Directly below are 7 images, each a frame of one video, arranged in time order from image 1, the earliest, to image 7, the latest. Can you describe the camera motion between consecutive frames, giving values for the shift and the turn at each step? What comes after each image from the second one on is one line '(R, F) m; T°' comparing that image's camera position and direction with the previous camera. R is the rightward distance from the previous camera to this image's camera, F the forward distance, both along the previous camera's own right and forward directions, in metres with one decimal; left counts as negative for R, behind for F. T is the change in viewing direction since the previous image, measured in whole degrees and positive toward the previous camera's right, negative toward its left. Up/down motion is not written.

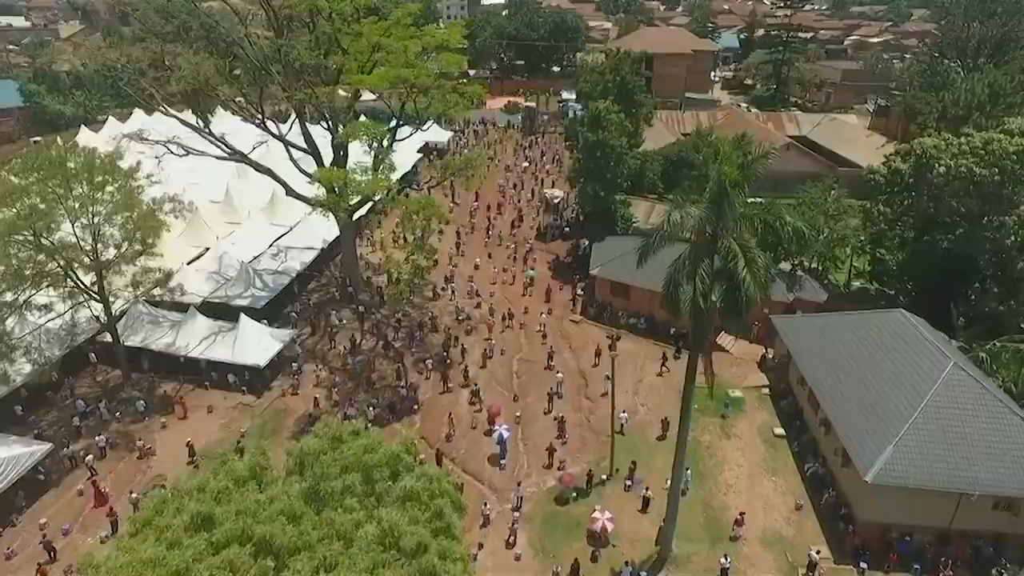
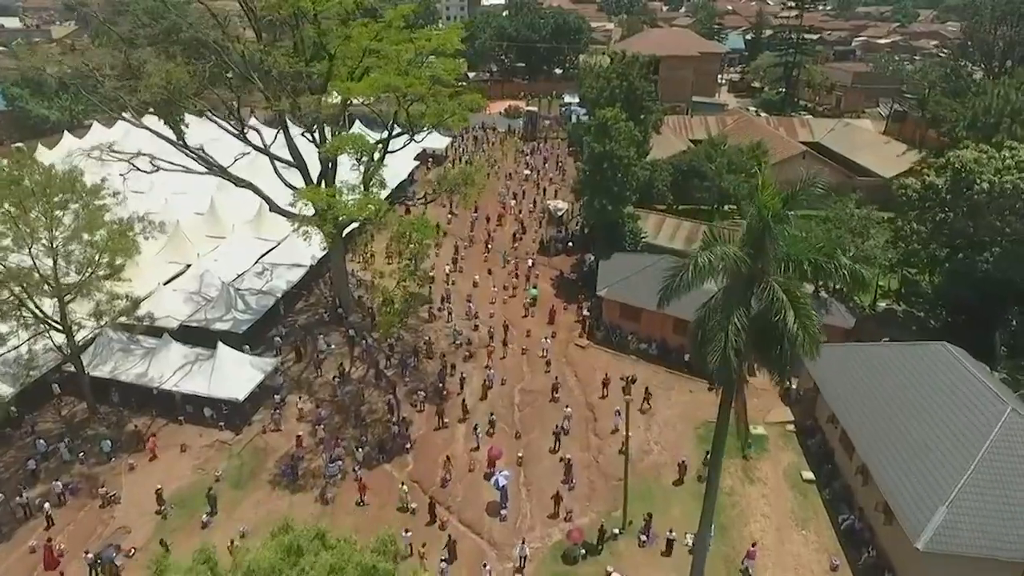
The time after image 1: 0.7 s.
(0.0, +2.3) m; 0°
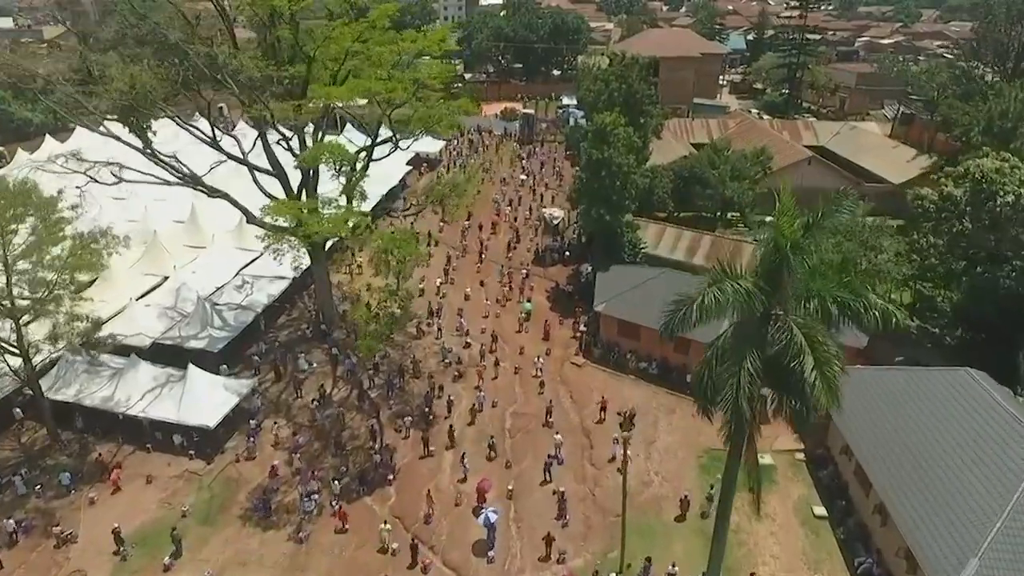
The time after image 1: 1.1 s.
(+0.4, +1.6) m; 0°
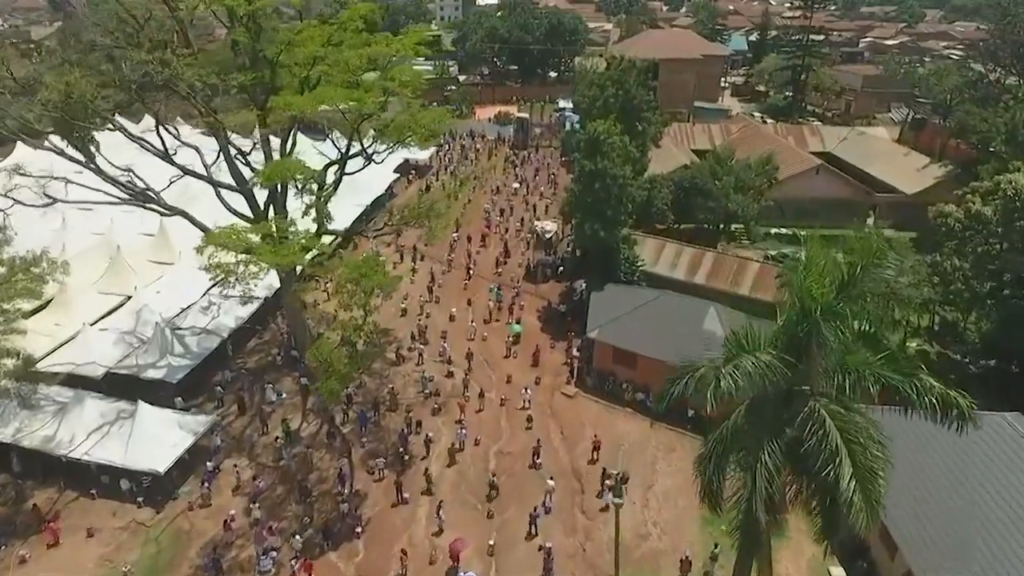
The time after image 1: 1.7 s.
(+0.7, +2.3) m; 0°
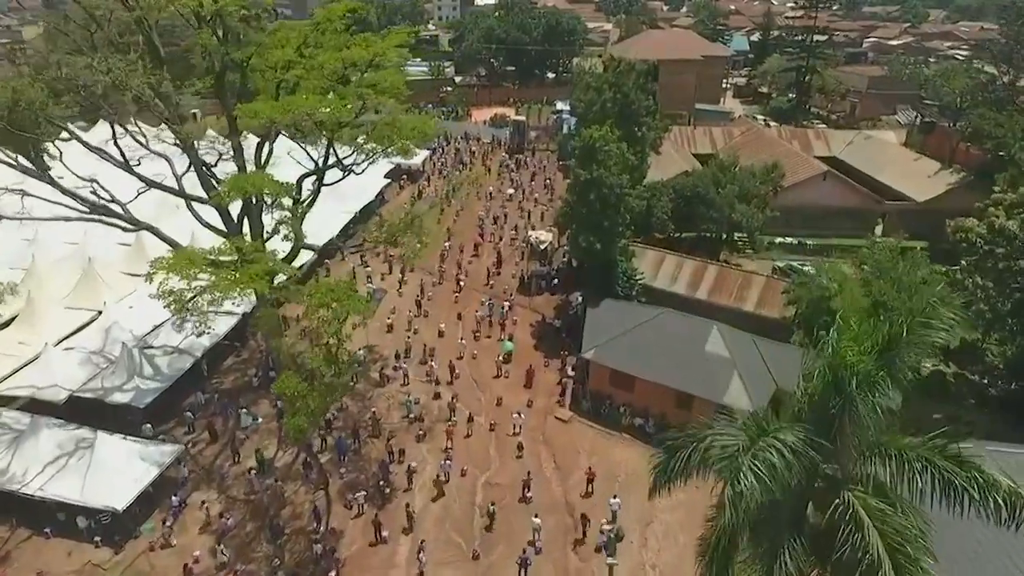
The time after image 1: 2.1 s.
(+0.5, +1.6) m; 0°
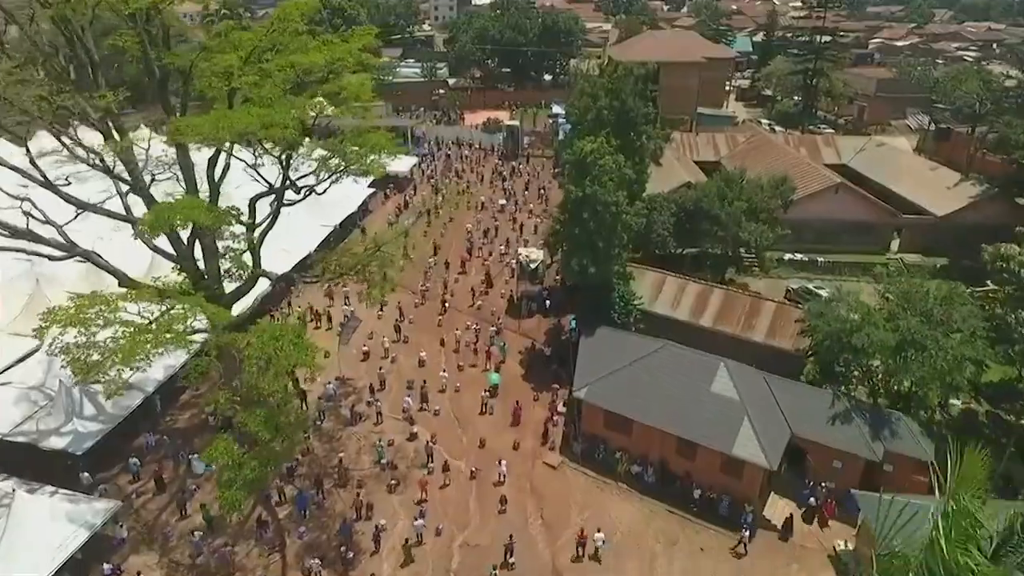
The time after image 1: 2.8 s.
(+0.7, +2.6) m; 0°
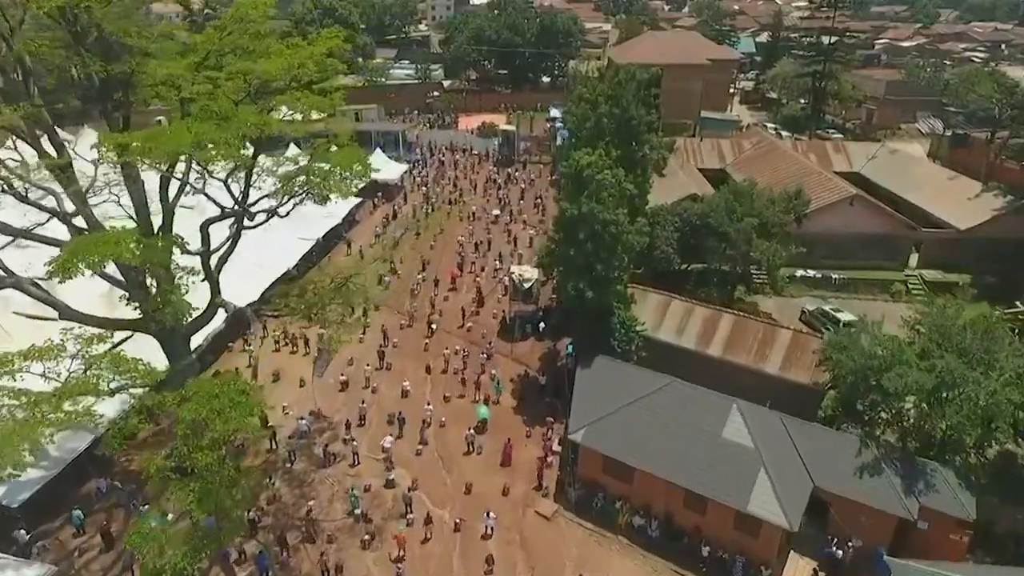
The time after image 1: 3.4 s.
(+0.4, +2.2) m; 0°
